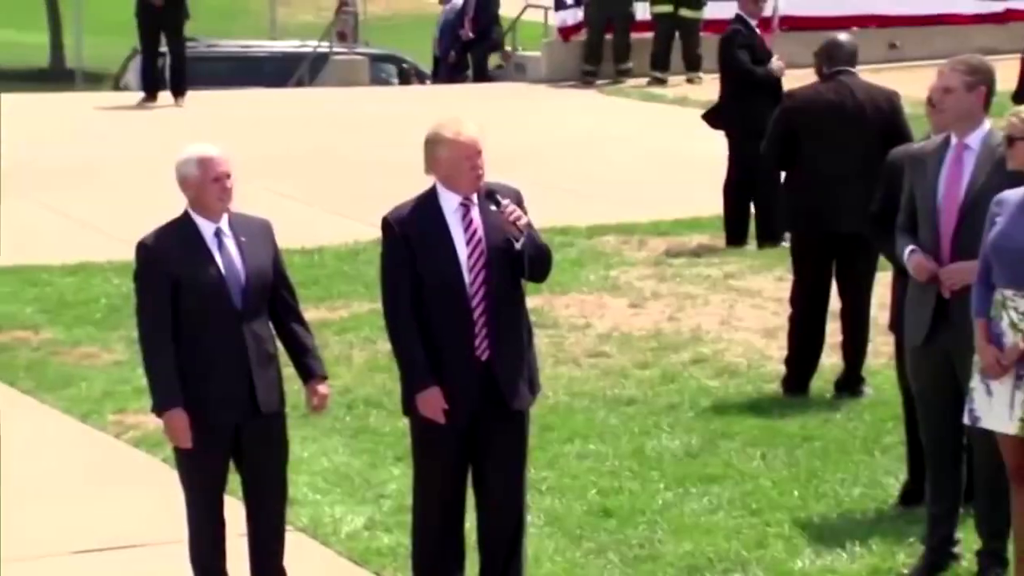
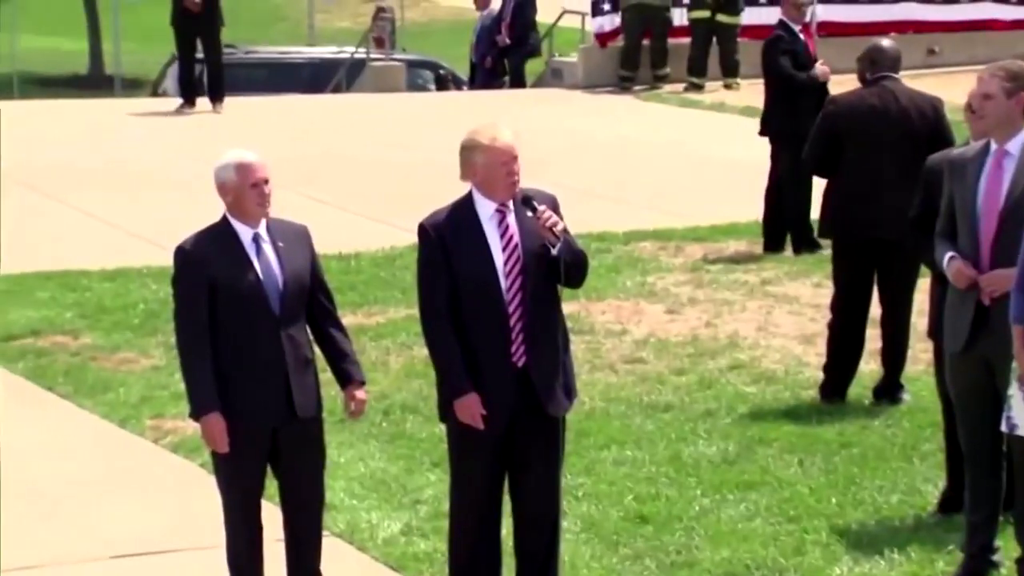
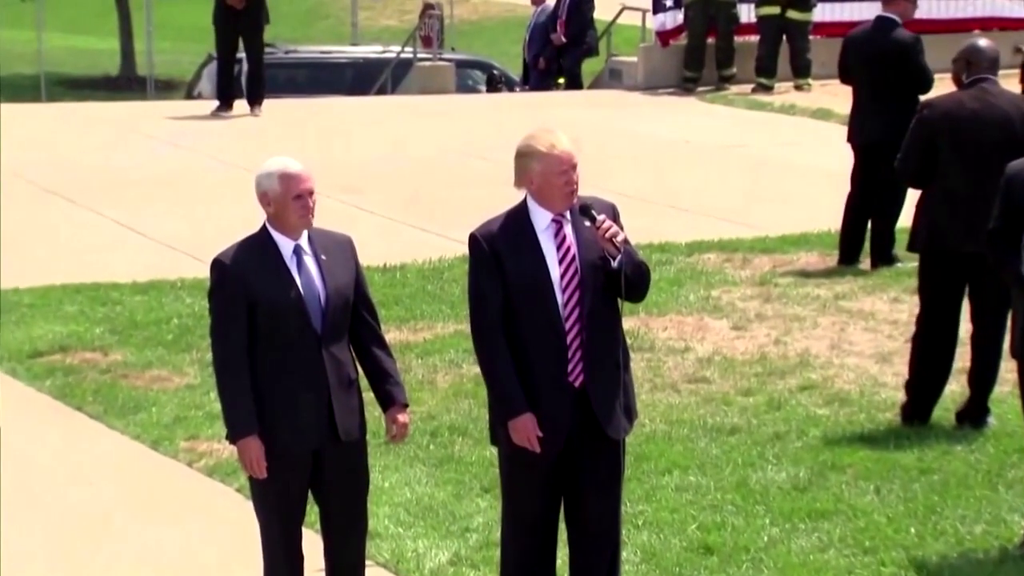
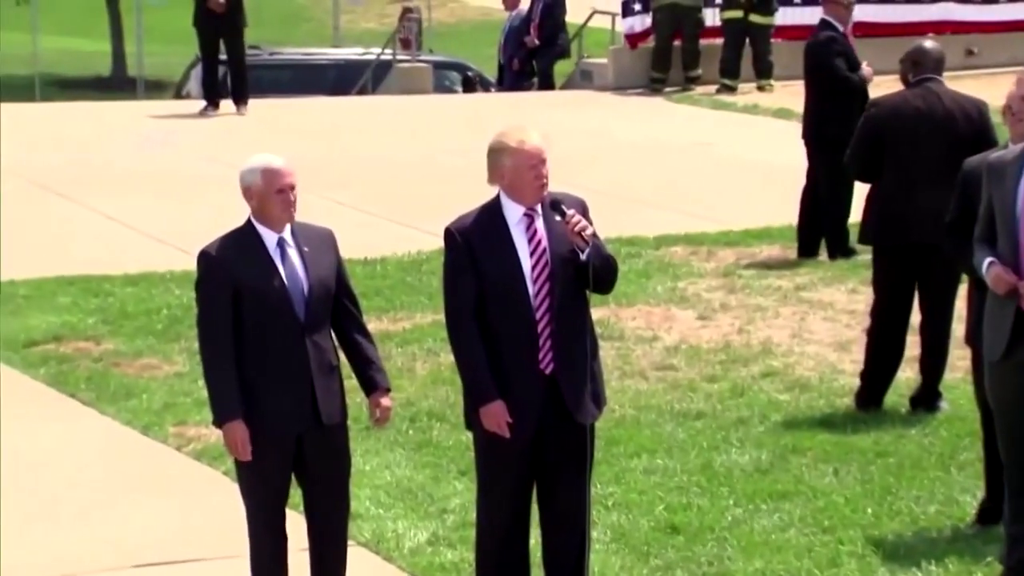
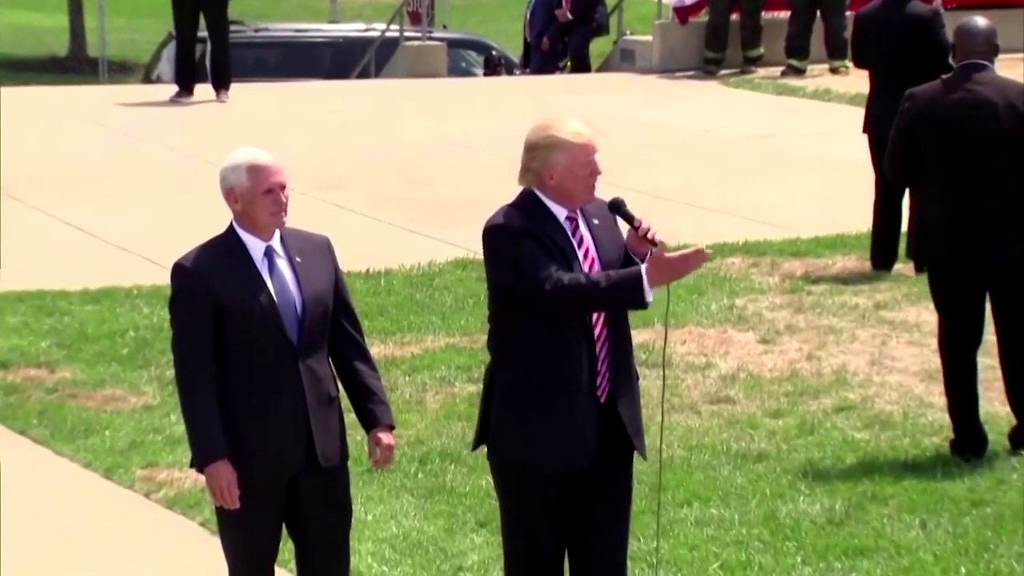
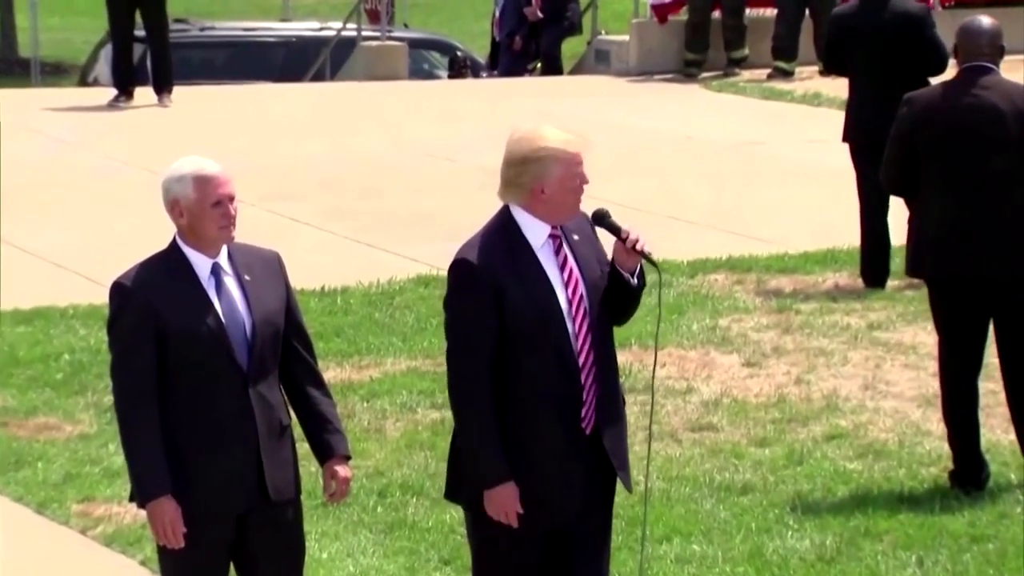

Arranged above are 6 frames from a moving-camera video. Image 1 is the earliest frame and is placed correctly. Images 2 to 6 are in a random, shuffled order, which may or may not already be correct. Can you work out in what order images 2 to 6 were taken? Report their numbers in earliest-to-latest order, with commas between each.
2, 4, 3, 5, 6
